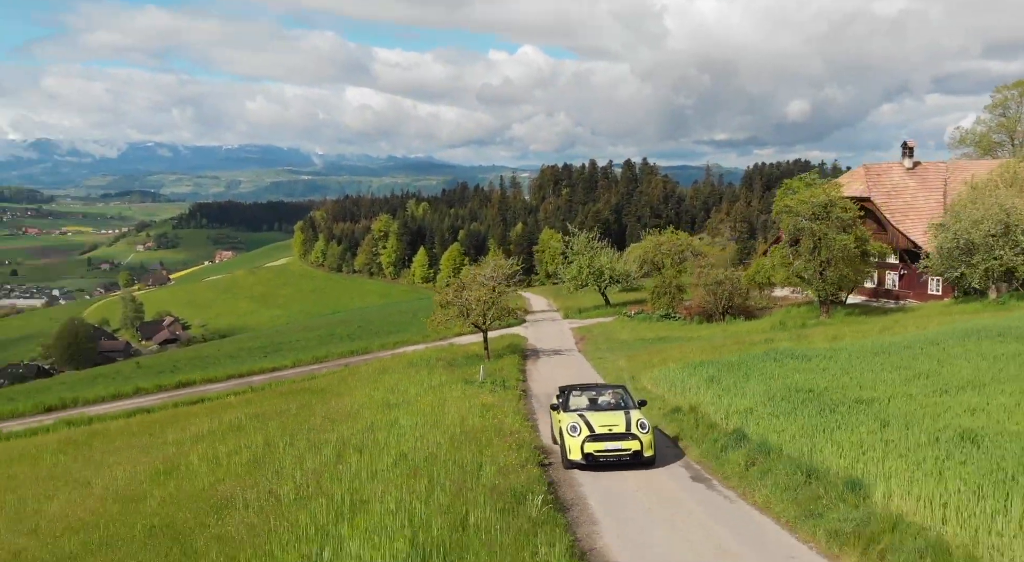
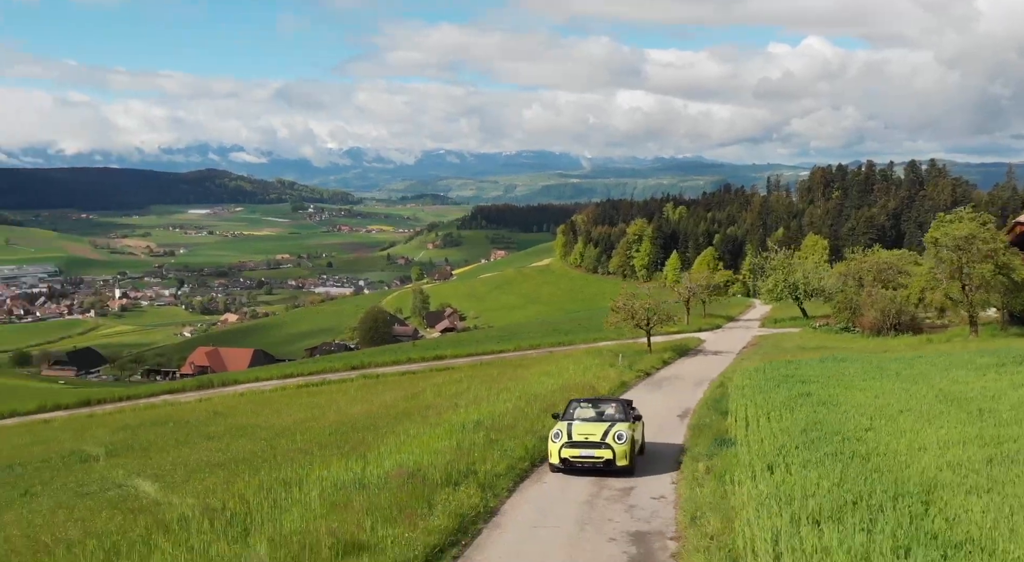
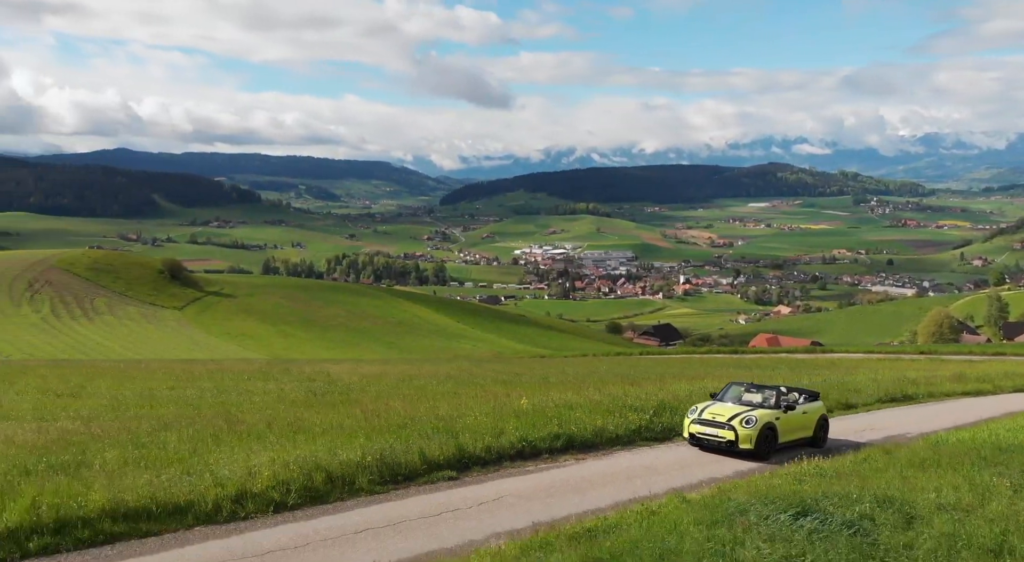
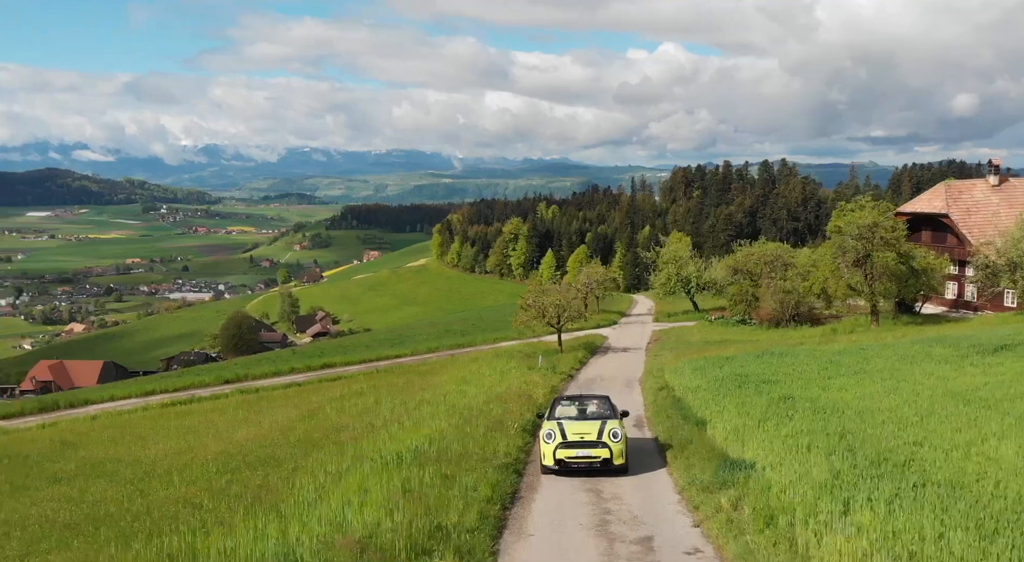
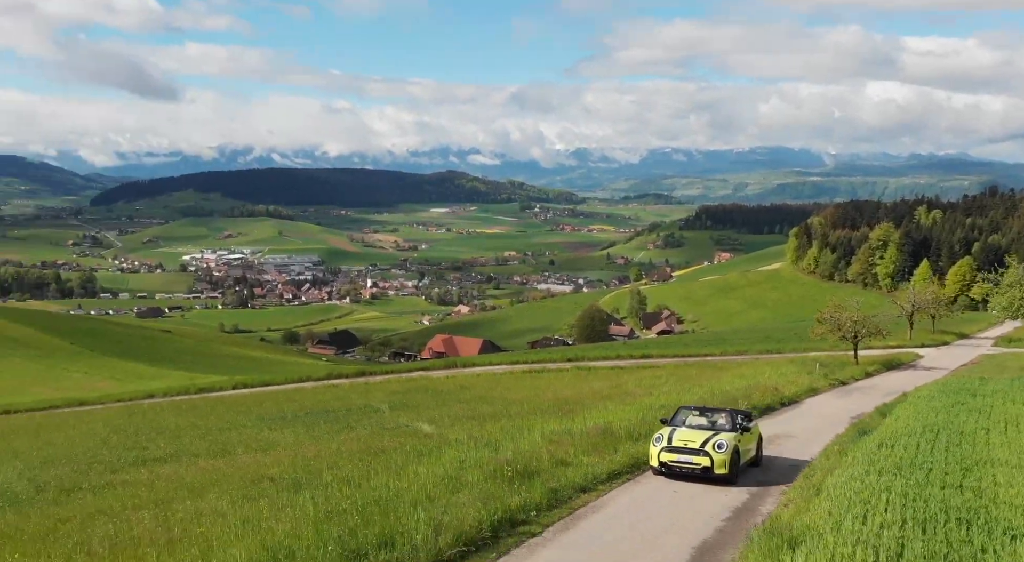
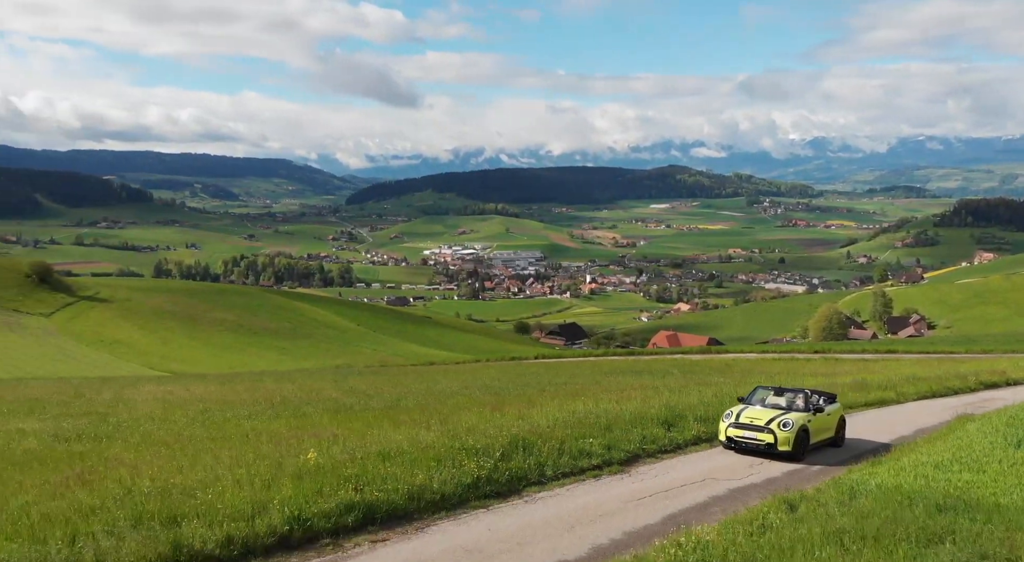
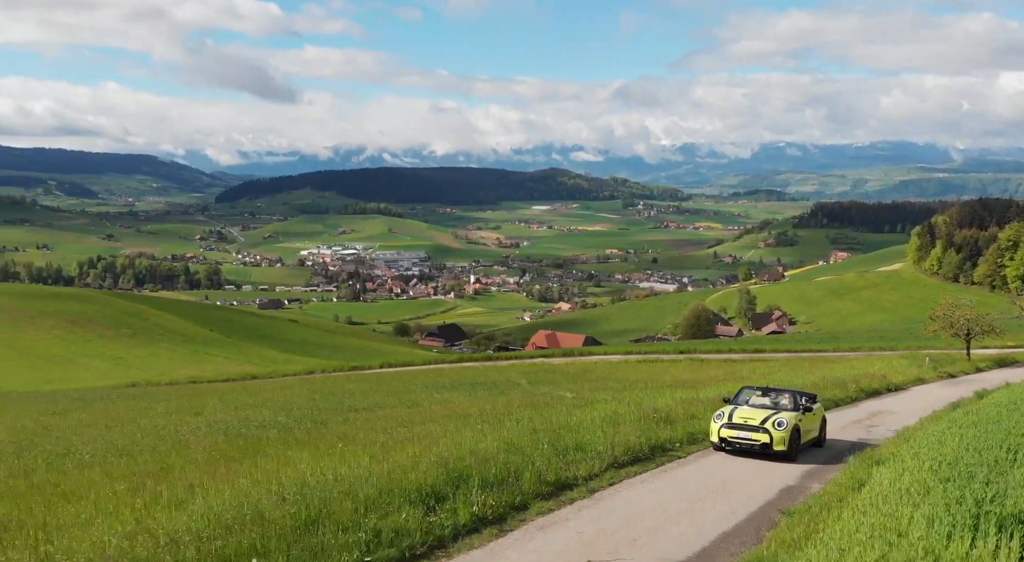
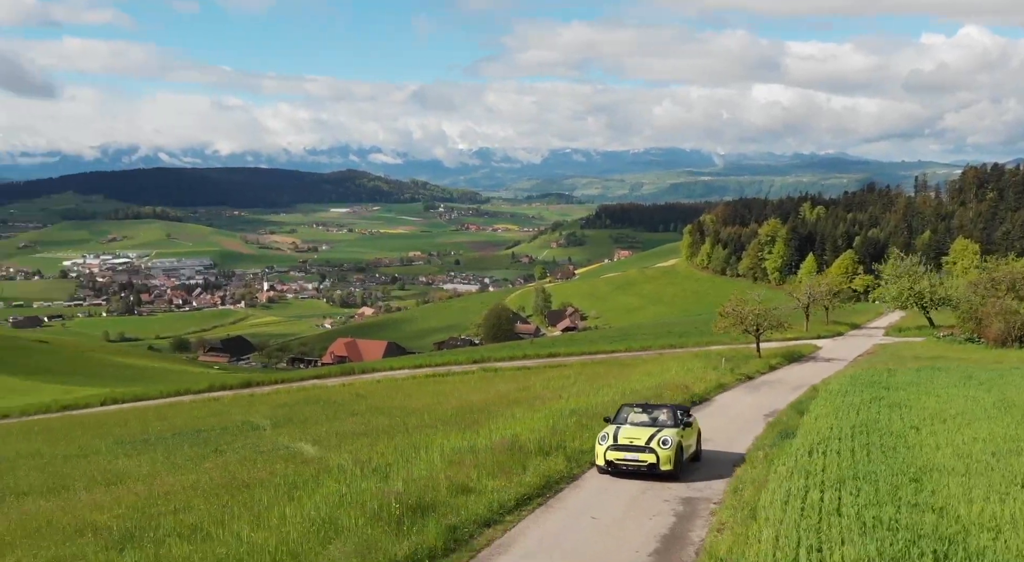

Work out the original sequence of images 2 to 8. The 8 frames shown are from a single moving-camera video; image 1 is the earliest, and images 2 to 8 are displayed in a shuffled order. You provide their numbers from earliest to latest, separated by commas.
4, 2, 8, 5, 7, 6, 3
